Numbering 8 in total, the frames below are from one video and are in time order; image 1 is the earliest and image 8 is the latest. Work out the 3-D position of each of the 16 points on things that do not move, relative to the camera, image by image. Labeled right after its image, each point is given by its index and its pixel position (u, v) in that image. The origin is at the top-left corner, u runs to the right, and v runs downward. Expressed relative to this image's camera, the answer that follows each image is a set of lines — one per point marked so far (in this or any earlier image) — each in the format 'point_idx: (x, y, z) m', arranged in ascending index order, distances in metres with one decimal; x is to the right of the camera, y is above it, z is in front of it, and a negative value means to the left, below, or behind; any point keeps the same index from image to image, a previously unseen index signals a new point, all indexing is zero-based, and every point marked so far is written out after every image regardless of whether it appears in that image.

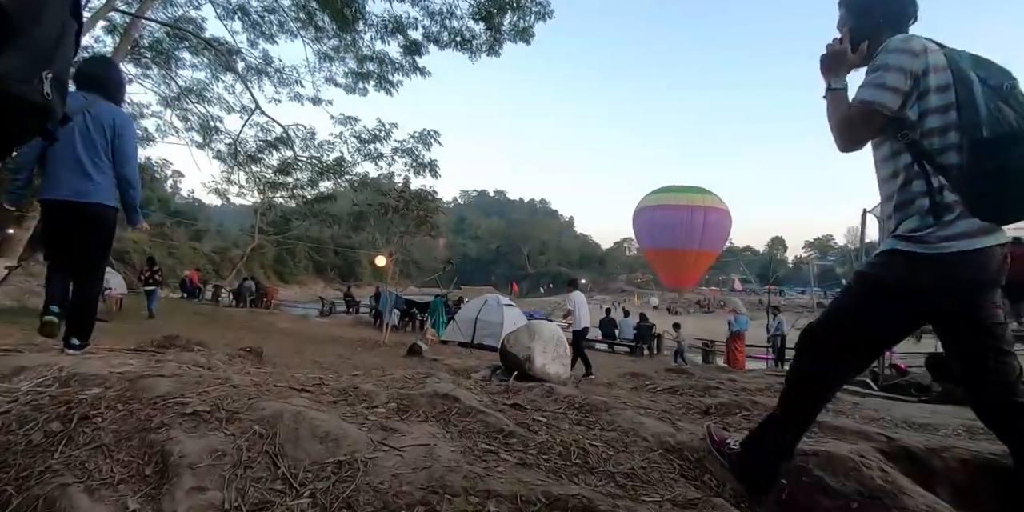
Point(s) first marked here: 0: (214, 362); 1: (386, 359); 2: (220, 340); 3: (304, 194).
0: (-1.5, -0.6, +2.9) m
1: (-1.6, -1.3, +7.2) m
2: (-4.4, -1.3, +8.3) m
3: (-7.2, +2.2, +19.1) m
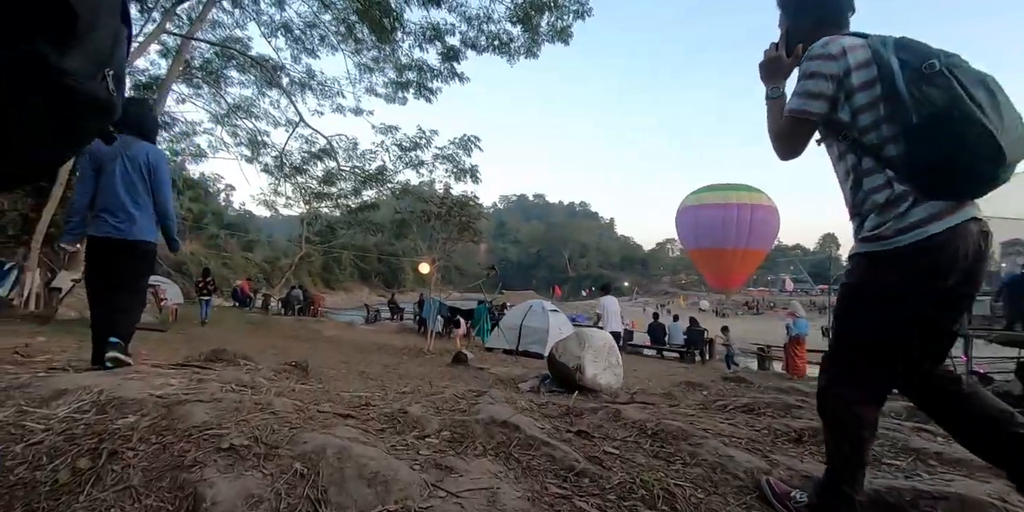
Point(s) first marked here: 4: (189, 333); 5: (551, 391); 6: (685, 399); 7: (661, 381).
0: (-1.2, -0.6, +2.8) m
1: (-1.0, -1.4, +7.1) m
2: (-3.7, -1.4, +8.4) m
3: (-5.7, +2.0, +19.3) m
4: (-5.7, -1.4, +9.8) m
5: (+0.4, -1.4, +5.8) m
6: (+1.8, -1.5, +5.7) m
7: (+2.0, -1.8, +7.6) m
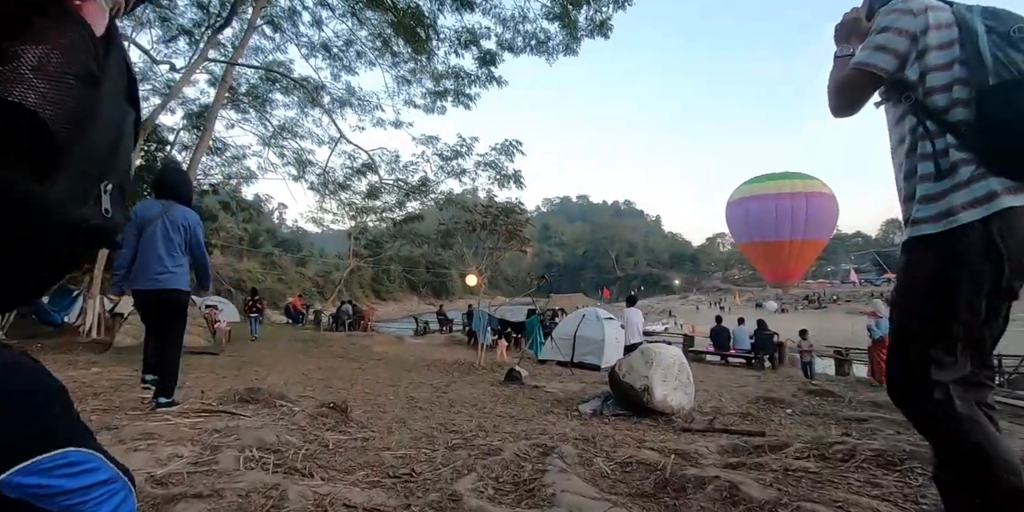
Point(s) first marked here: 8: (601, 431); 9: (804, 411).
0: (-0.9, -0.8, +2.4) m
1: (-0.3, -1.6, +6.6) m
2: (-2.9, -1.7, +8.2) m
3: (-4.2, +1.5, +19.3) m
4: (-4.8, -1.8, +9.7) m
5: (+1.0, -1.5, +5.2) m
6: (+2.4, -1.5, +5.1) m
7: (+2.8, -1.8, +6.9) m
8: (+0.7, -1.3, +4.1) m
9: (+3.0, -1.6, +5.6) m
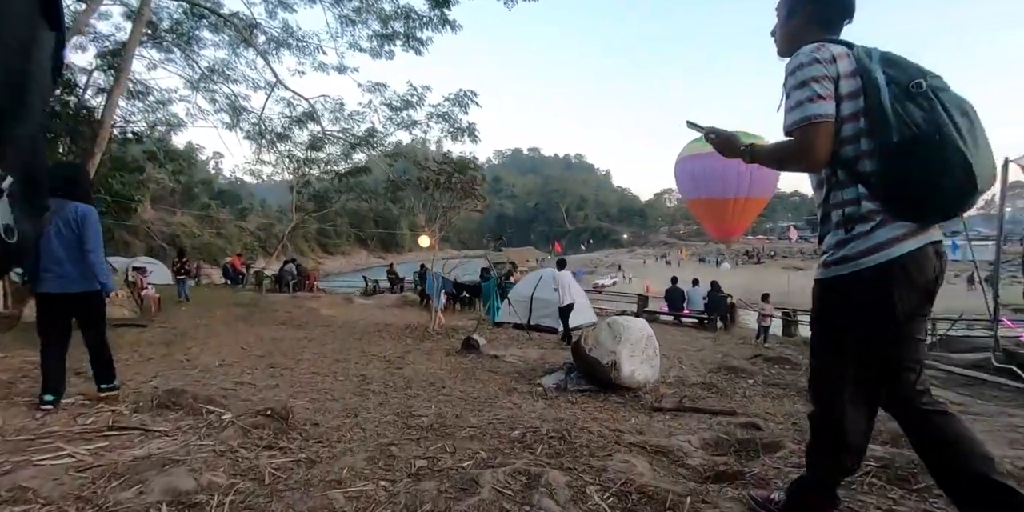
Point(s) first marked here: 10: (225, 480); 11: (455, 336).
0: (-1.0, -0.8, +2.0) m
1: (-0.8, -1.2, +6.3) m
2: (-3.5, -1.2, +7.6) m
3: (-5.8, +2.9, +18.3) m
4: (-5.5, -1.2, +9.0) m
5: (+0.6, -1.2, +5.0) m
6: (+2.0, -1.3, +5.0) m
7: (+2.3, -1.3, +6.9) m
8: (+0.4, -1.1, +3.9) m
9: (+2.6, -1.3, +5.6) m
10: (-1.0, -0.7, +1.9) m
11: (-0.9, -1.3, +9.0) m
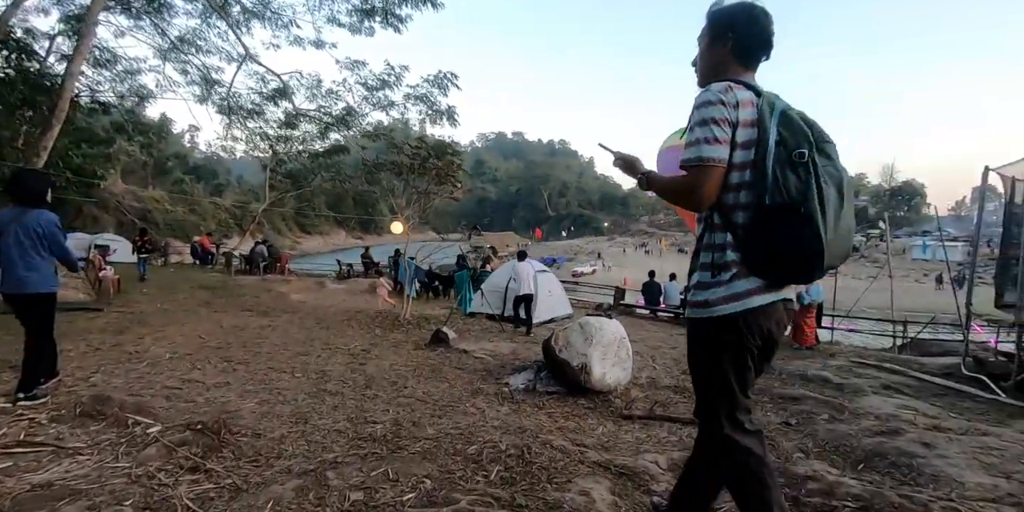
0: (-1.2, -0.8, +1.7) m
1: (-1.2, -1.1, +6.1) m
2: (-3.9, -1.0, +7.3) m
3: (-6.4, +3.5, +17.7) m
4: (-5.9, -0.9, +8.6) m
5: (+0.3, -1.2, +4.8) m
6: (+1.7, -1.3, +4.9) m
7: (+1.9, -1.3, +6.8) m
8: (+0.2, -1.1, +3.7) m
9: (+2.2, -1.3, +5.4) m
10: (-1.1, -0.8, +1.6) m
11: (-1.3, -1.1, +8.7) m
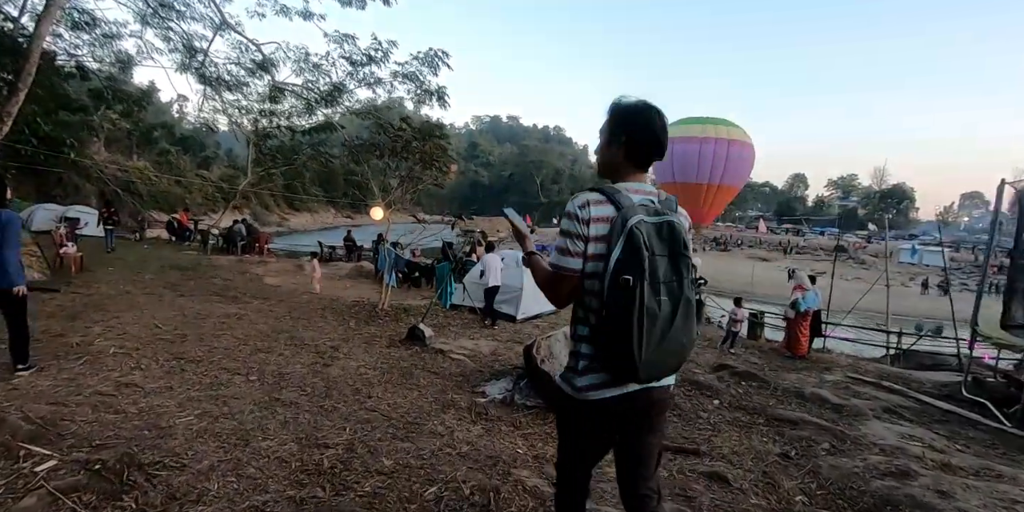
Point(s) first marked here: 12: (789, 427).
0: (-1.3, -0.8, +1.3) m
1: (-1.4, -1.0, +5.6) m
2: (-4.1, -0.8, +6.8) m
3: (-6.6, +4.1, +17.1) m
4: (-6.2, -0.5, +8.1) m
5: (+0.1, -1.2, +4.4) m
6: (+1.5, -1.3, +4.5) m
7: (+1.6, -1.3, +6.4) m
8: (0.0, -1.2, +3.3) m
9: (+2.0, -1.4, +5.1) m
10: (-1.3, -0.8, +1.2) m
11: (-1.6, -1.0, +8.3) m
12: (+2.3, -1.4, +4.5) m
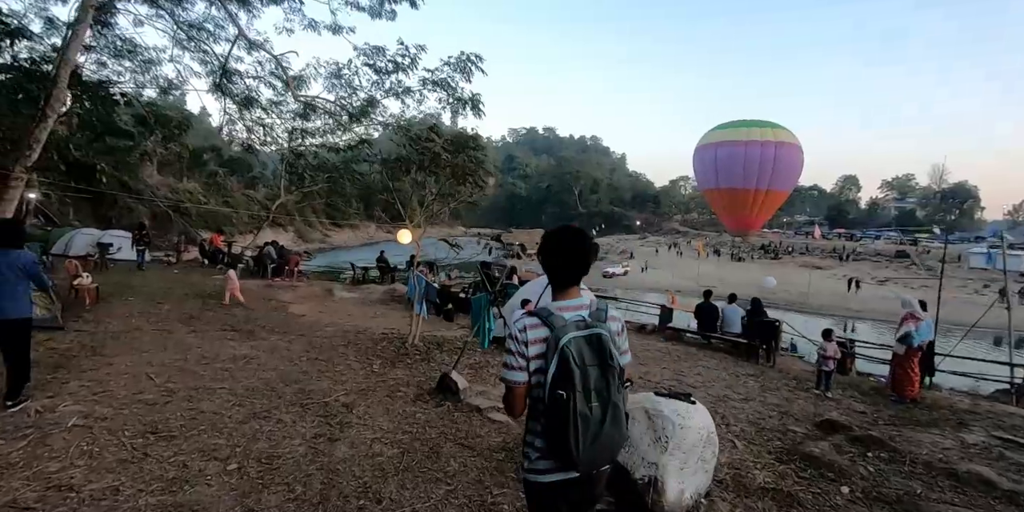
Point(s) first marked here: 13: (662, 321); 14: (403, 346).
0: (-1.2, -1.1, +0.2) m
1: (-0.9, -1.4, +4.5) m
2: (-3.6, -1.2, +5.9) m
3: (-5.5, +3.5, +16.4) m
4: (-5.6, -1.0, +7.3) m
5: (+0.5, -1.5, +3.2) m
6: (+1.9, -1.6, +3.2) m
7: (+2.1, -1.6, +5.1) m
8: (+0.3, -1.4, +2.1) m
9: (+2.4, -1.6, +3.7) m
10: (-1.1, -1.1, +0.1) m
11: (-1.0, -1.3, +7.2) m
12: (+2.6, -1.6, +3.2) m
13: (+2.9, -1.3, +10.6) m
14: (-1.6, -1.3, +7.7) m
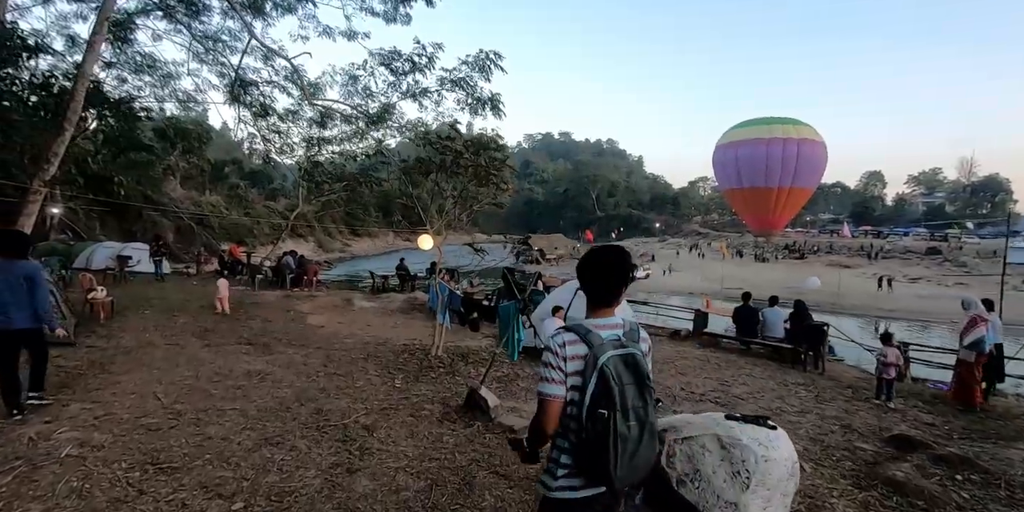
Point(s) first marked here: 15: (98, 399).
0: (-1.1, -1.1, -0.2) m
1: (-0.6, -1.4, +4.1) m
2: (-3.3, -1.3, +5.6) m
3: (-4.9, +3.2, +16.2) m
4: (-5.2, -1.2, +7.0) m
5: (+0.7, -1.5, +2.7) m
6: (+2.1, -1.6, +2.7) m
7: (+2.4, -1.6, +4.5) m
8: (+0.5, -1.4, +1.6) m
9: (+2.7, -1.6, +3.2) m
10: (-1.0, -1.1, -0.4) m
11: (-0.6, -1.4, +6.8) m
12: (+2.9, -1.6, +2.6) m
13: (+3.4, -1.3, +10.1) m
14: (-1.2, -1.4, +7.3) m
15: (-3.7, -1.3, +4.9) m
